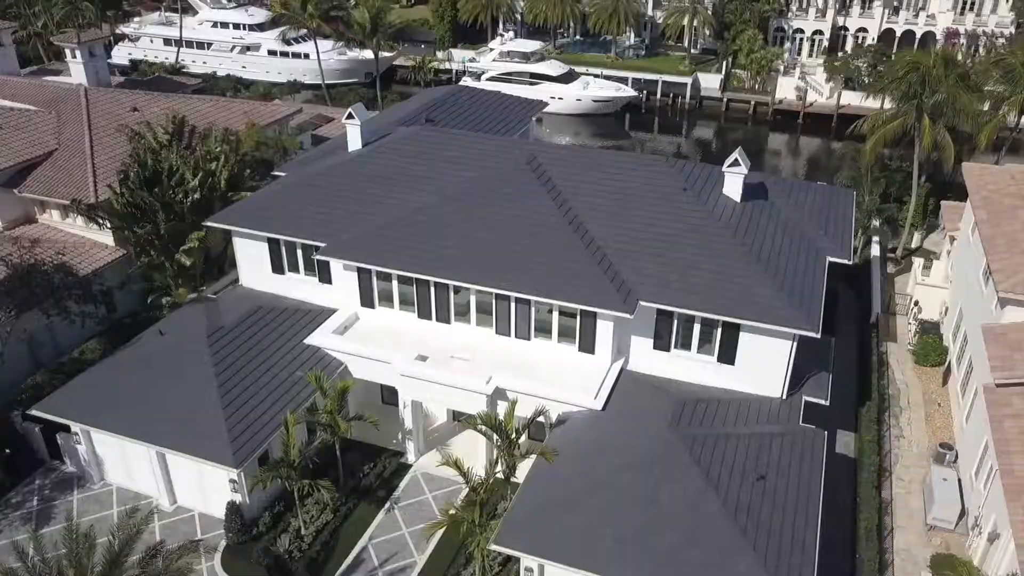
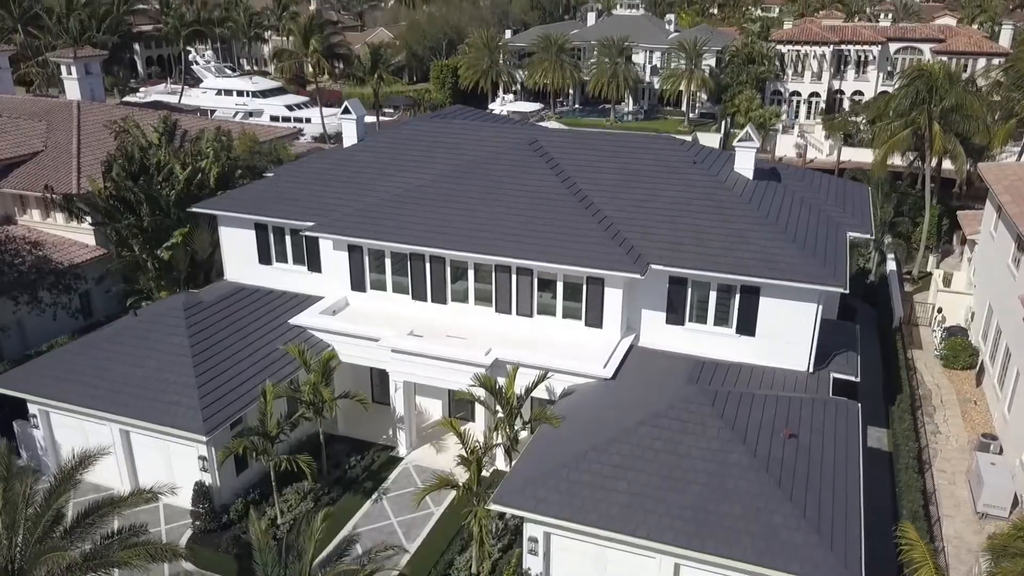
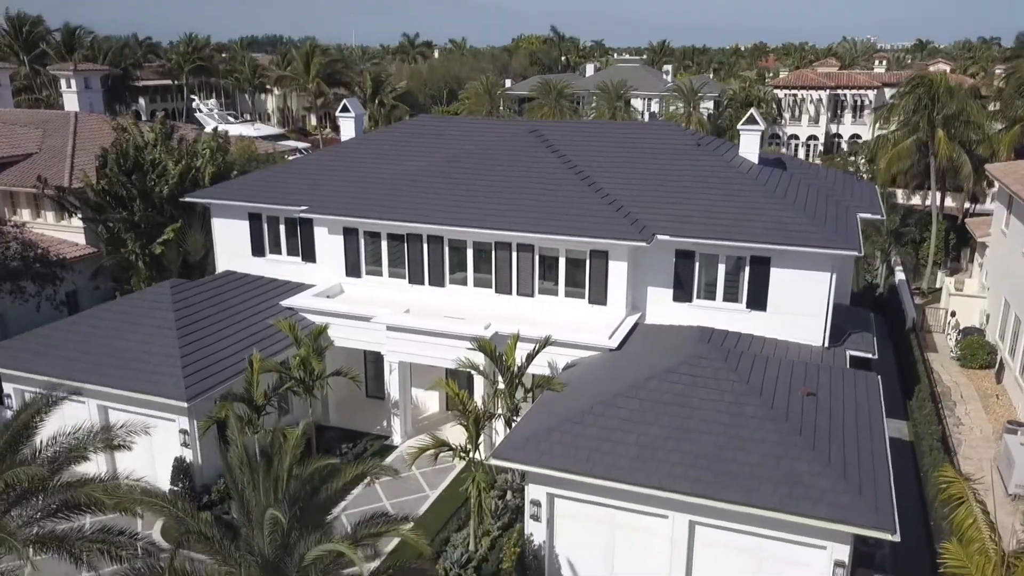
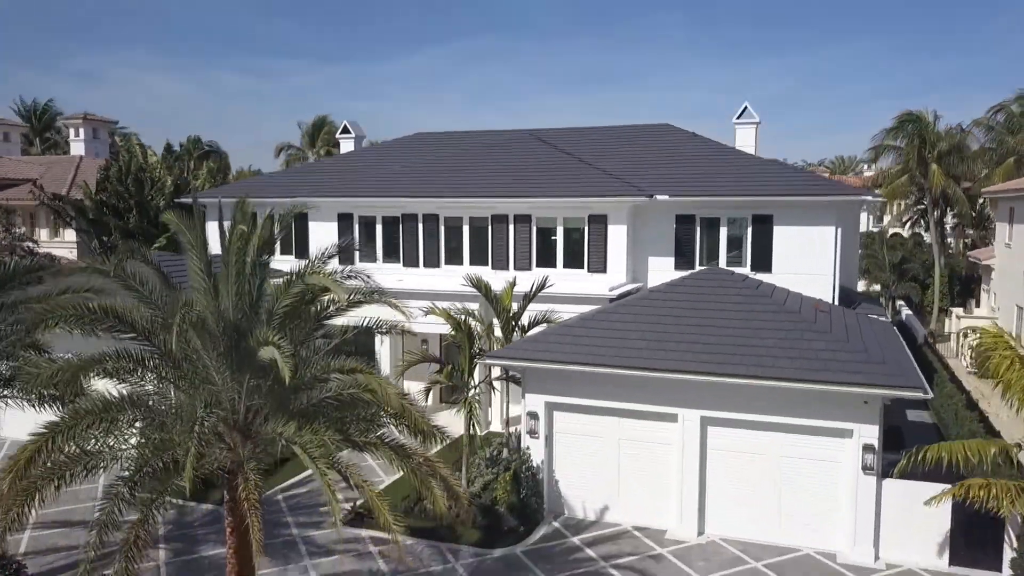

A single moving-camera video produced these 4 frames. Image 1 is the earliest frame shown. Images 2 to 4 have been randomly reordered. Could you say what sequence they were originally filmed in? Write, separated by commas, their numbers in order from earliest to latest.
2, 3, 4
